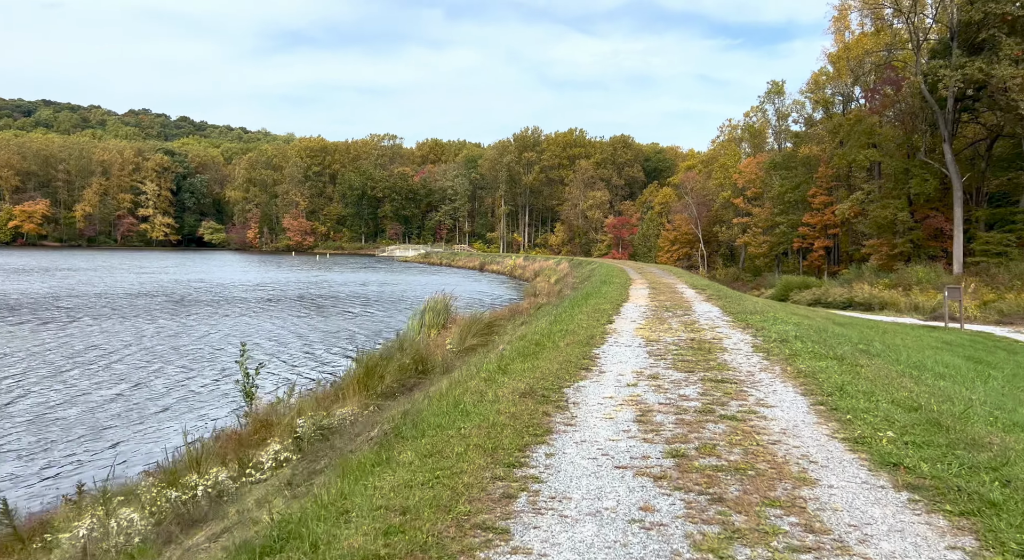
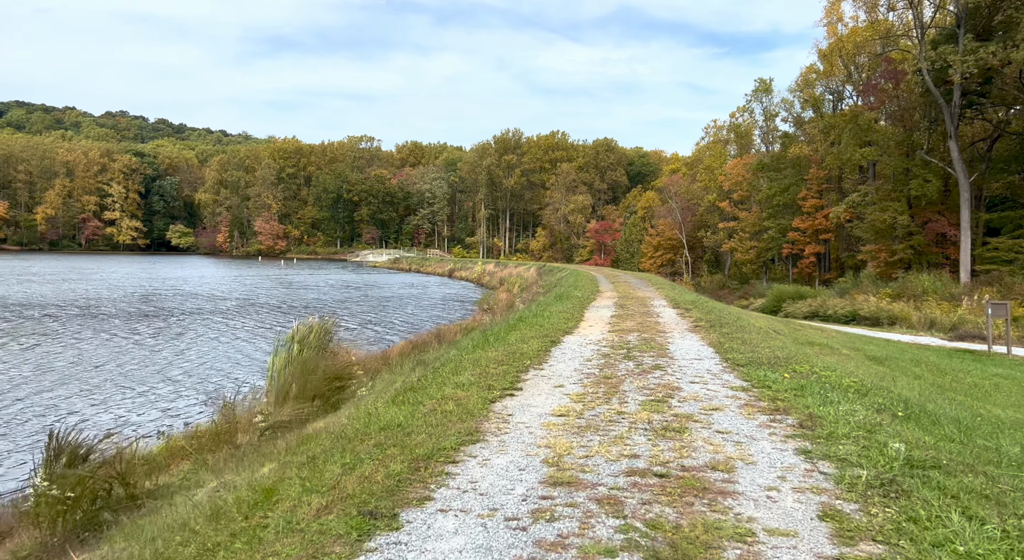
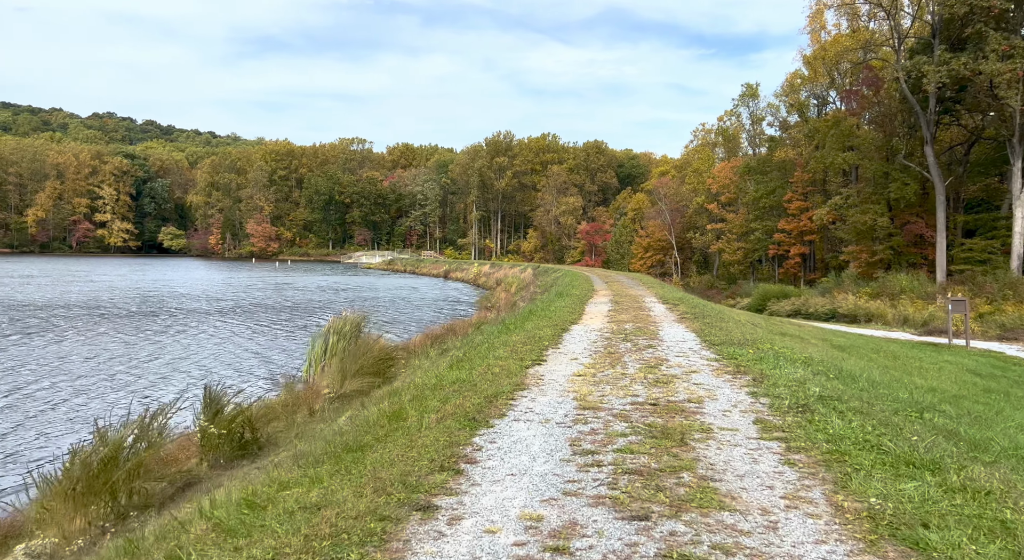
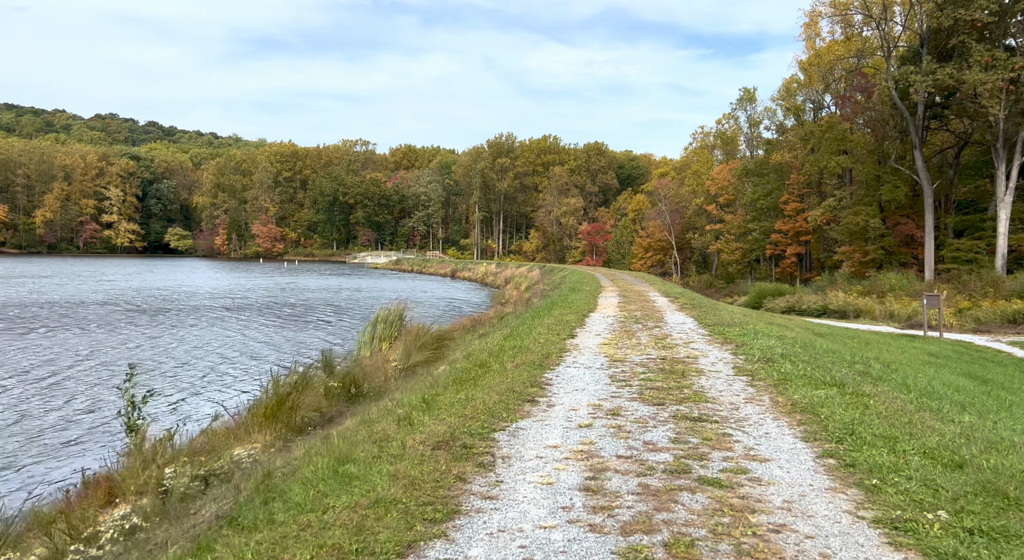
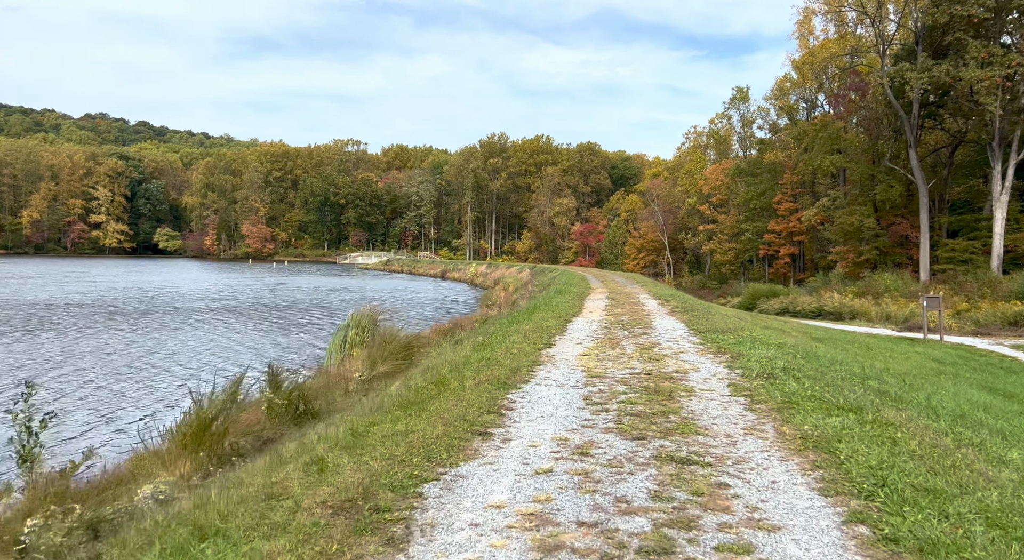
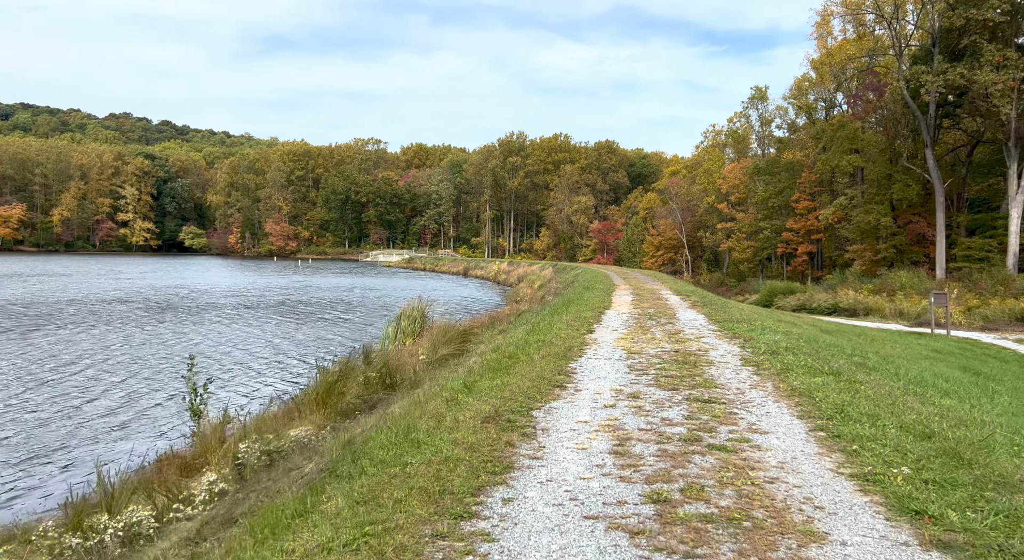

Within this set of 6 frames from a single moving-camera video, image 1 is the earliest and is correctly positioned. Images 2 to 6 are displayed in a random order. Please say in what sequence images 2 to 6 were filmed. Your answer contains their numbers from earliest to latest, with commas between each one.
6, 4, 5, 3, 2
